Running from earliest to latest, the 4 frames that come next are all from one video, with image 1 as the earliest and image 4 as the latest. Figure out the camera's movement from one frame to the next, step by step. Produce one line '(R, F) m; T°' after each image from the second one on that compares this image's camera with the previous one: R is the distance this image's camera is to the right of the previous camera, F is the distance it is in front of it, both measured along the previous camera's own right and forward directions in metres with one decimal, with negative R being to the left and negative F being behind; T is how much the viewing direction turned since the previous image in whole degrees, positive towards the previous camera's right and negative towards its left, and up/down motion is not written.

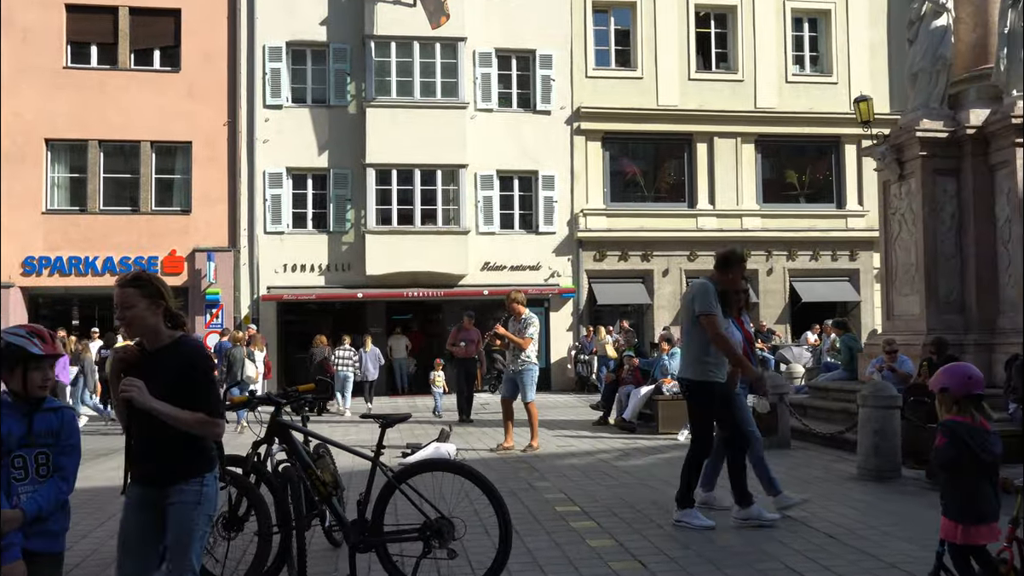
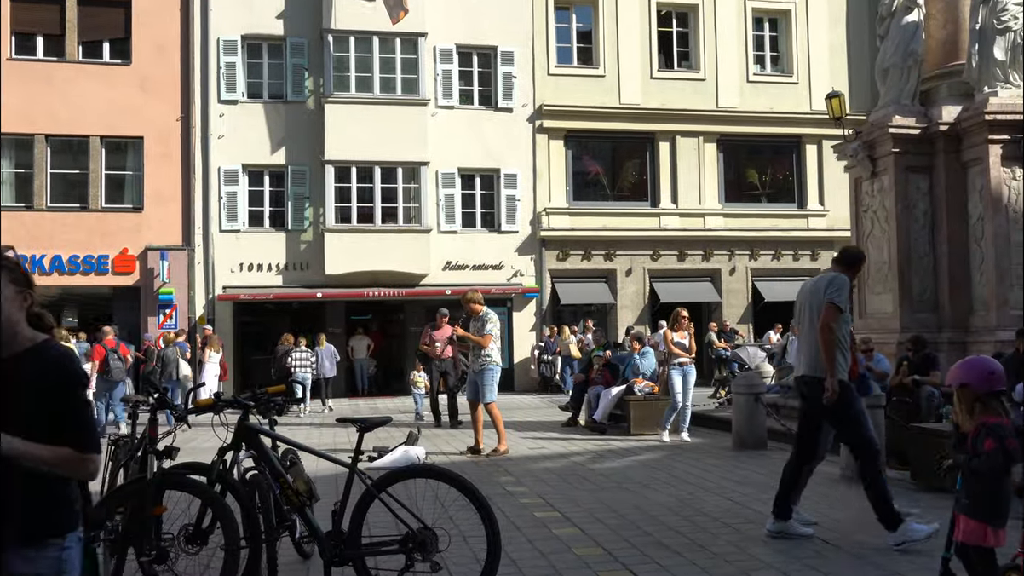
(-0.2, +0.4) m; +3°
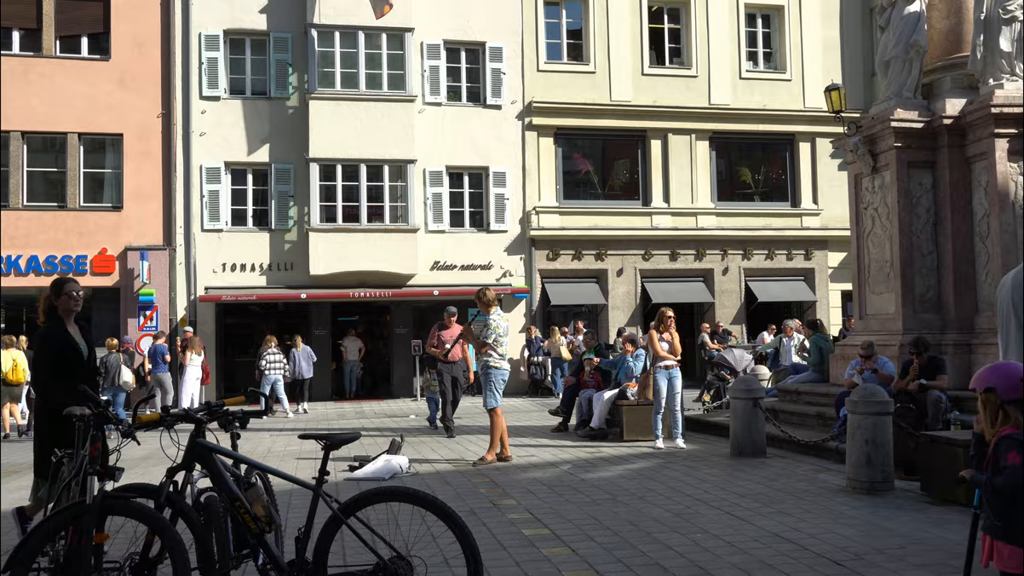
(0.0, +0.5) m; +1°
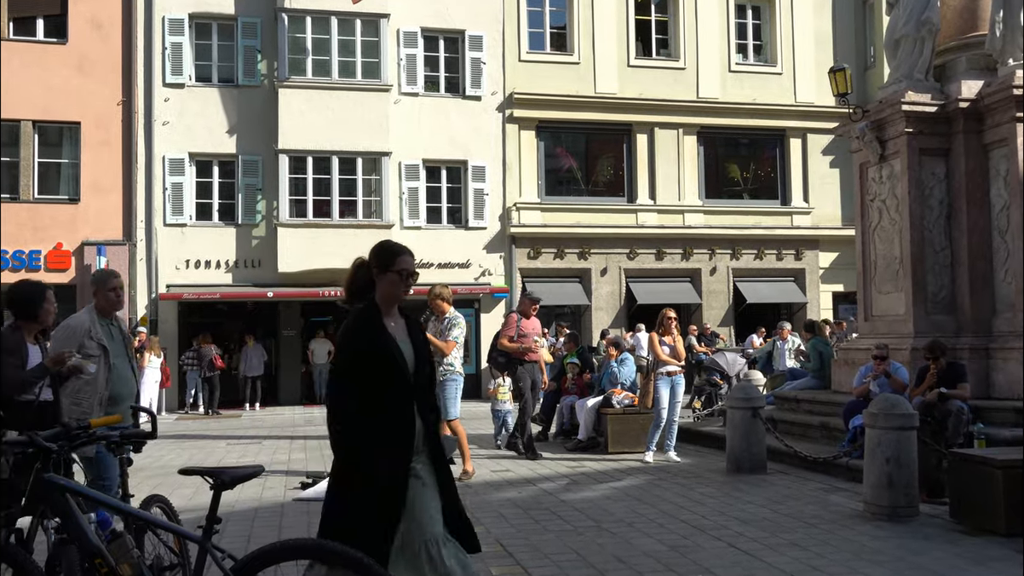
(+0.1, +1.1) m; +1°
